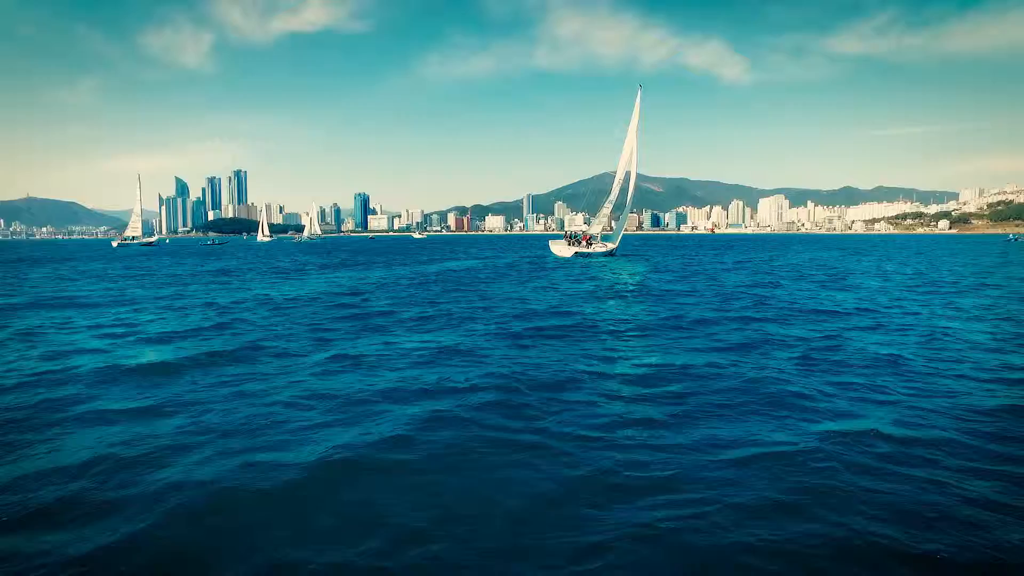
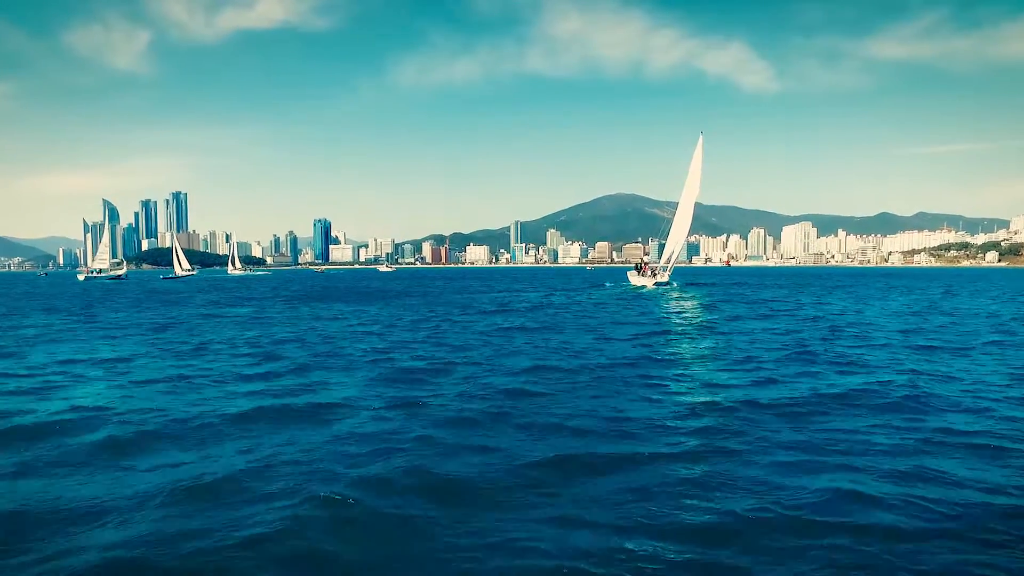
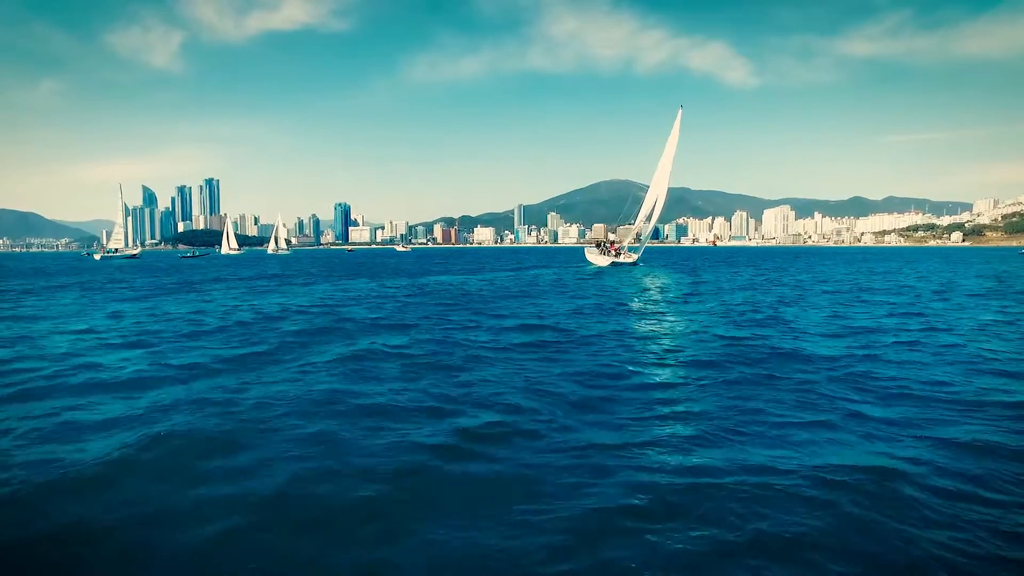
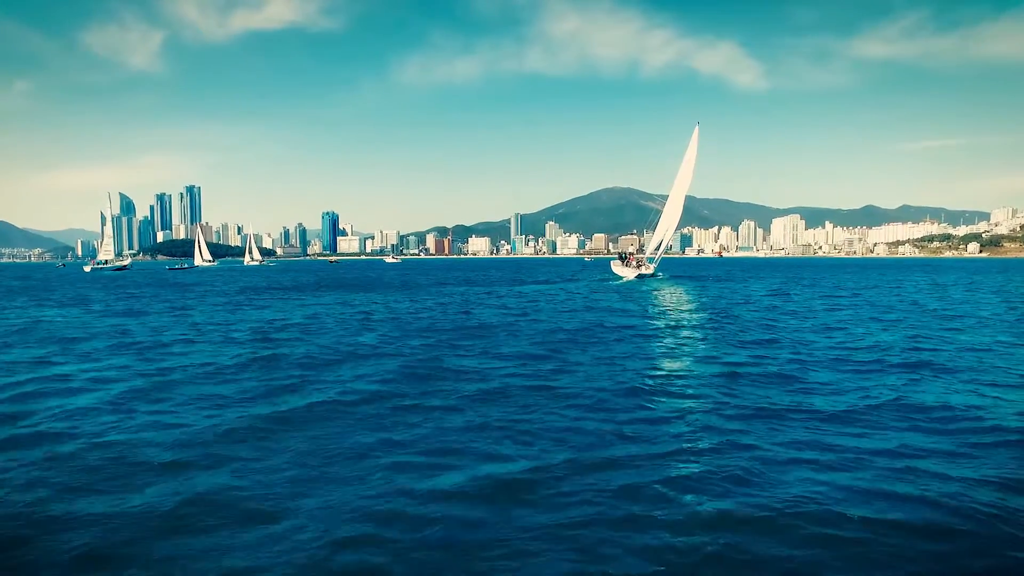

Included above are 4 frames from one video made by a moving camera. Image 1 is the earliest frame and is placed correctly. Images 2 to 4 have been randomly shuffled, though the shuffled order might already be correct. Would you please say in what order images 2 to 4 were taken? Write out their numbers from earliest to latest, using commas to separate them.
3, 4, 2
